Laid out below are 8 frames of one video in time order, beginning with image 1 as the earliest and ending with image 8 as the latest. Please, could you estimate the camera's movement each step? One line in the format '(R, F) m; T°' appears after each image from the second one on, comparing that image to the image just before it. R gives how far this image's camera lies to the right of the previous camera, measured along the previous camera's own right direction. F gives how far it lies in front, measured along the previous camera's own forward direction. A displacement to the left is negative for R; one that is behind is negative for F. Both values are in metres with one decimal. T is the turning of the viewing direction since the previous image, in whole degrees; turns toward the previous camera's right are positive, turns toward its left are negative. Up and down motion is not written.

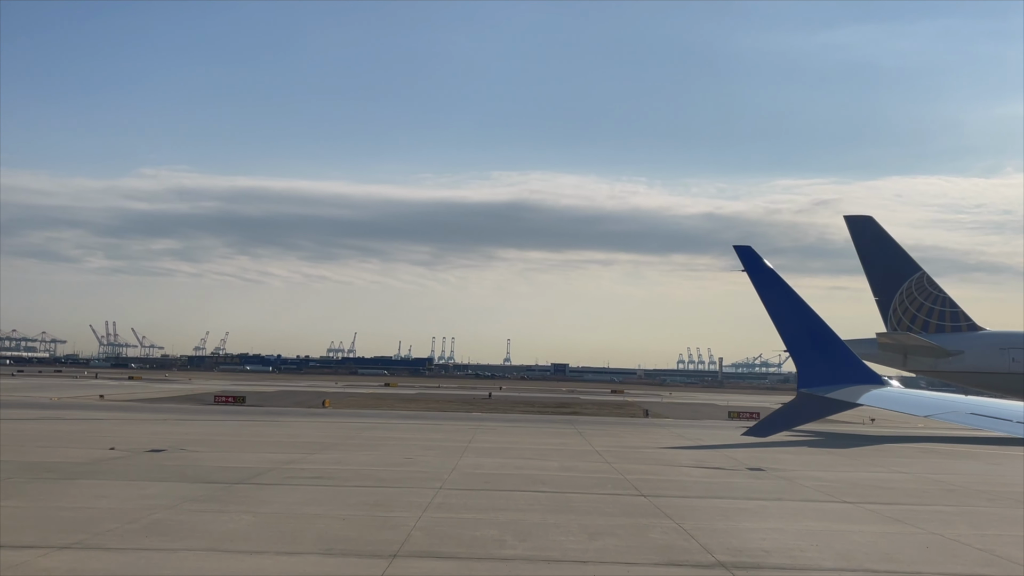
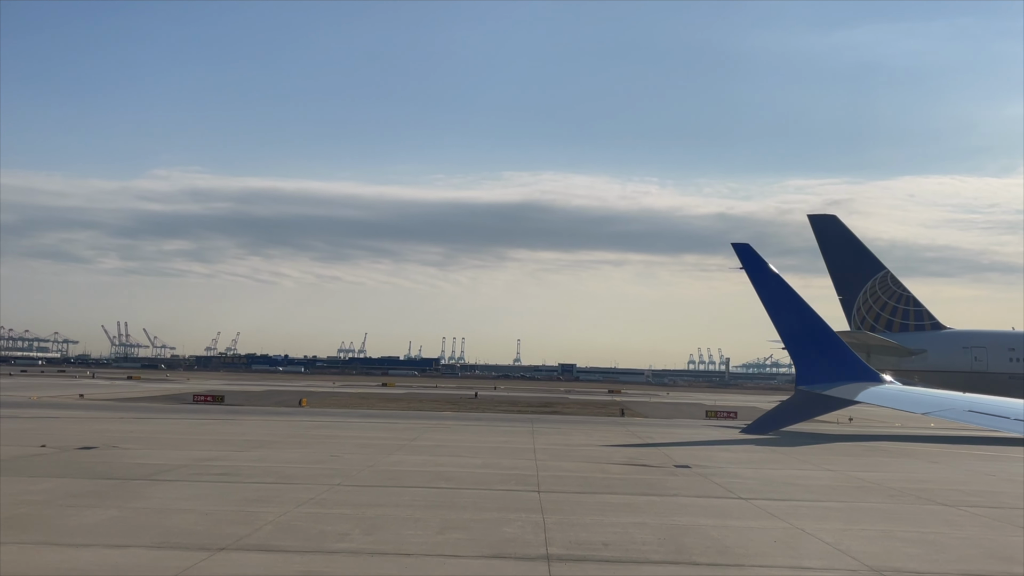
(+2.0, 0.0) m; 0°
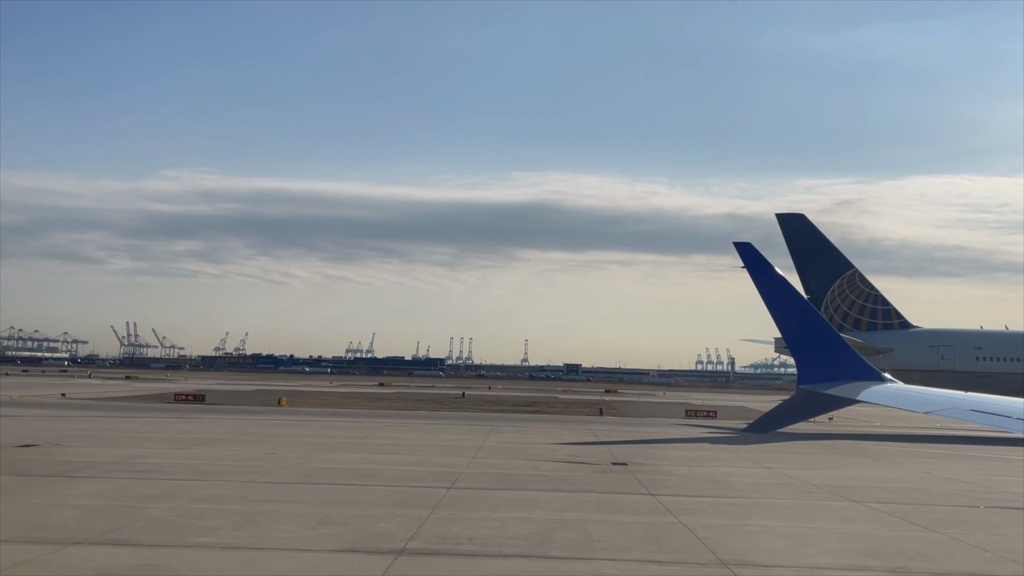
(+1.7, 0.0) m; 0°
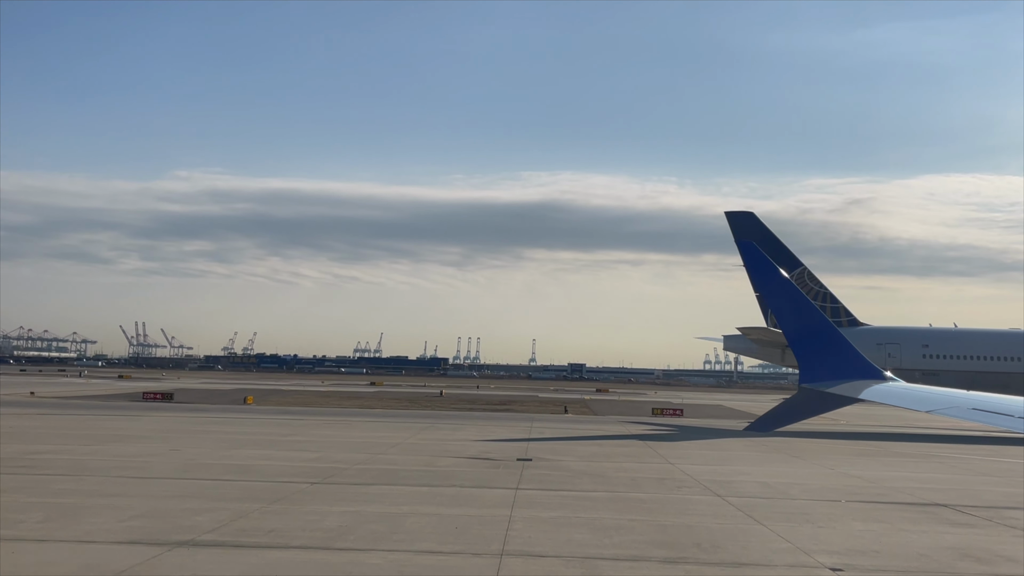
(+2.5, 0.0) m; 0°
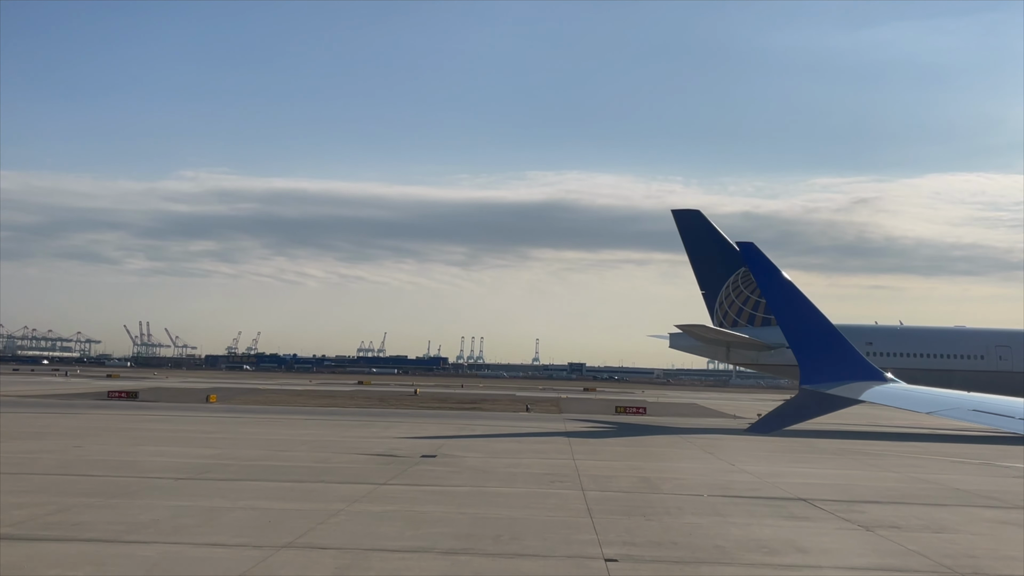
(+2.4, -0.1) m; 0°
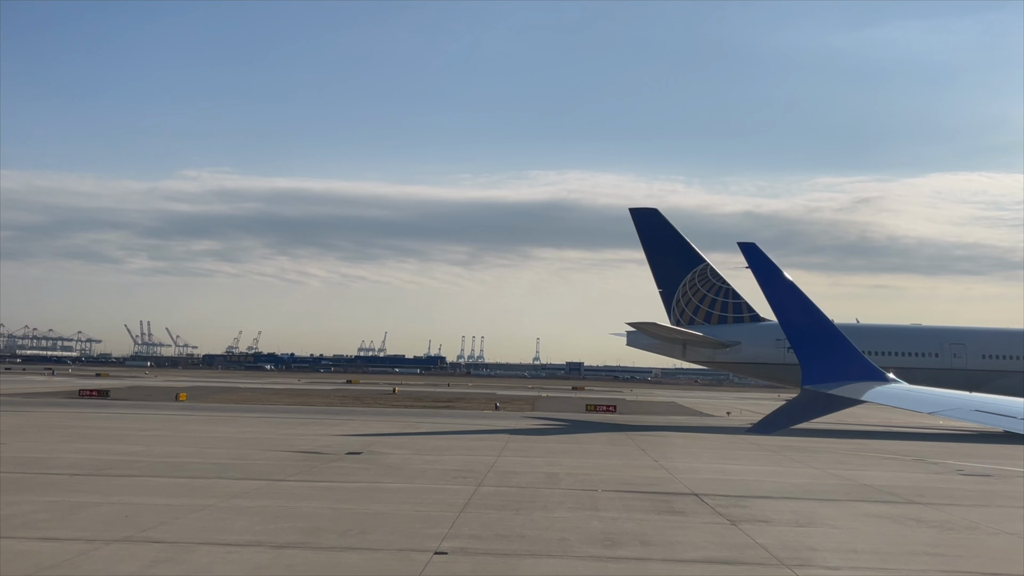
(+1.8, 0.0) m; 0°
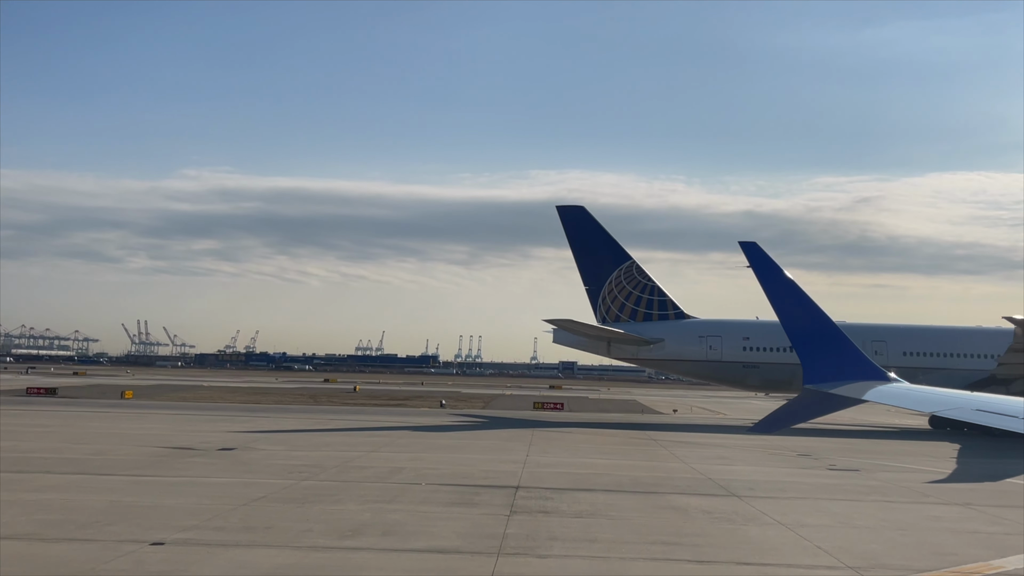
(+3.0, -0.1) m; +1°
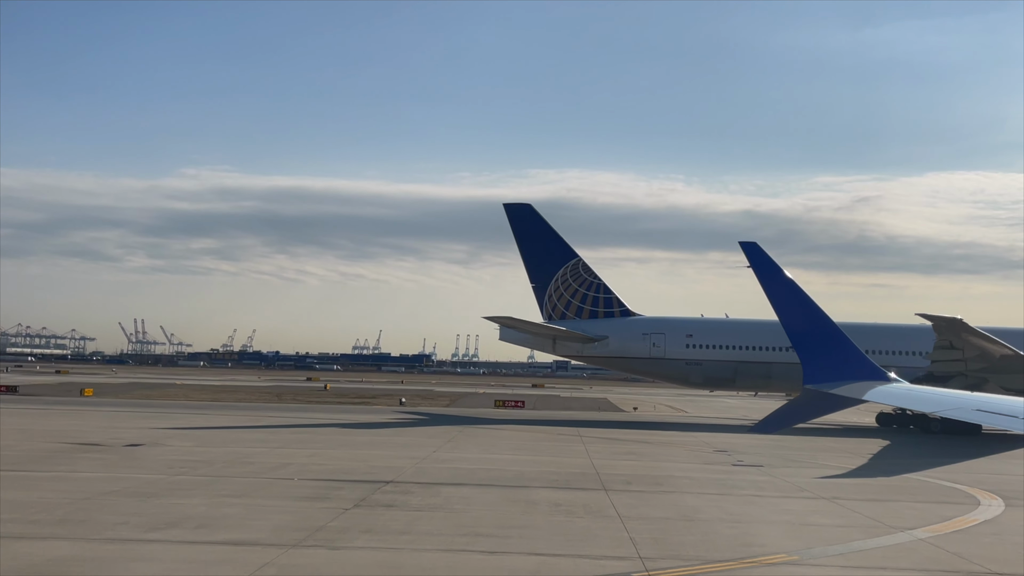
(+2.2, -0.1) m; +1°
